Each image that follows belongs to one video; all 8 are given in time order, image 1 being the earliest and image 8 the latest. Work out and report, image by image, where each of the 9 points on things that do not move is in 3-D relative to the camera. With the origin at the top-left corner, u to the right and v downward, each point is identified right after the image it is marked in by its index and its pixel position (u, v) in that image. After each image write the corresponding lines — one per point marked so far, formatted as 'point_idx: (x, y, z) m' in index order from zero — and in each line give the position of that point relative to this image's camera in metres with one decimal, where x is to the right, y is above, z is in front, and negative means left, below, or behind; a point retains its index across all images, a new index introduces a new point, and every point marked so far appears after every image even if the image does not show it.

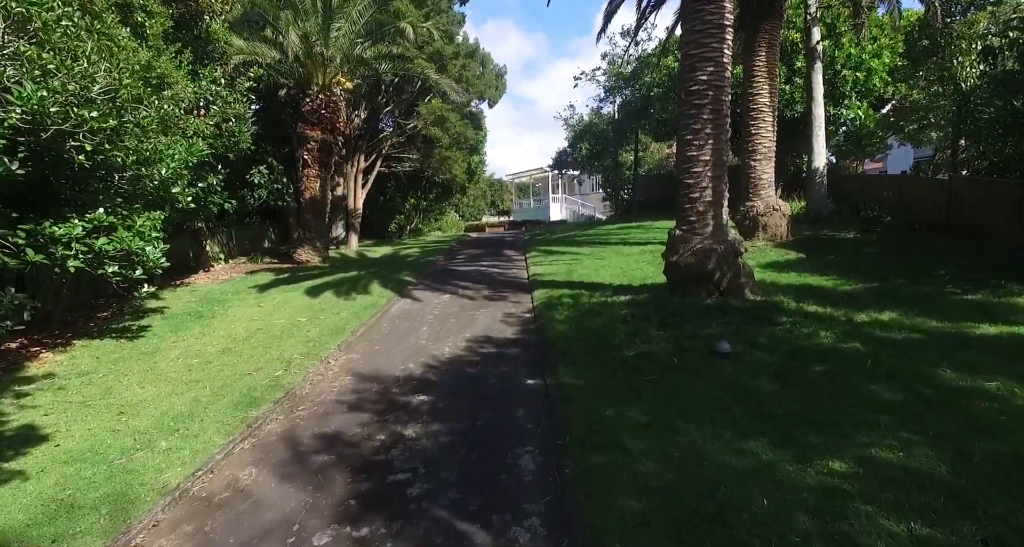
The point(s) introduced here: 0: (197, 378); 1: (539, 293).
0: (-3.3, -1.1, +5.1) m
1: (+0.5, -0.4, +8.7) m
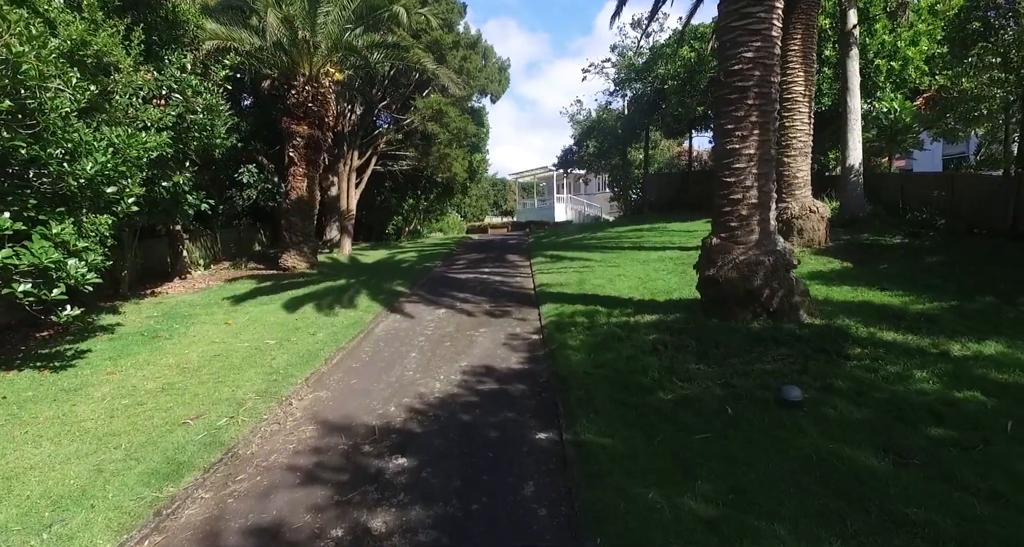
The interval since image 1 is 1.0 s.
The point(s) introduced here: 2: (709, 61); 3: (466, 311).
0: (-3.2, -1.3, +4.0) m
1: (+0.5, -0.6, +7.6) m
2: (+5.9, +6.4, +14.9) m
3: (-0.8, -0.7, +8.3) m
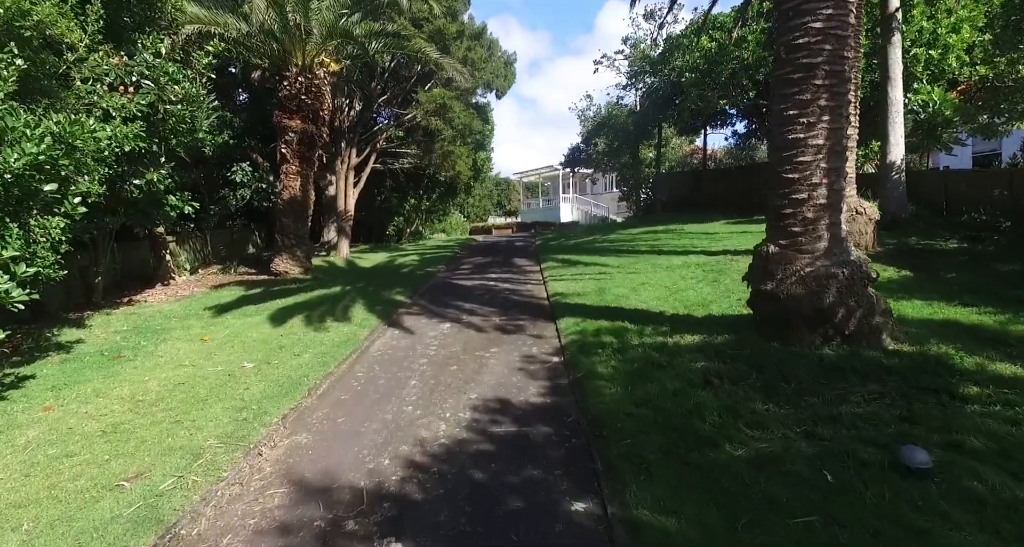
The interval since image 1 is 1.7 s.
0: (-3.0, -1.4, +3.1) m
1: (+0.7, -0.7, +6.6) m
2: (+6.2, +6.3, +14.0) m
3: (-0.6, -0.8, +7.3) m
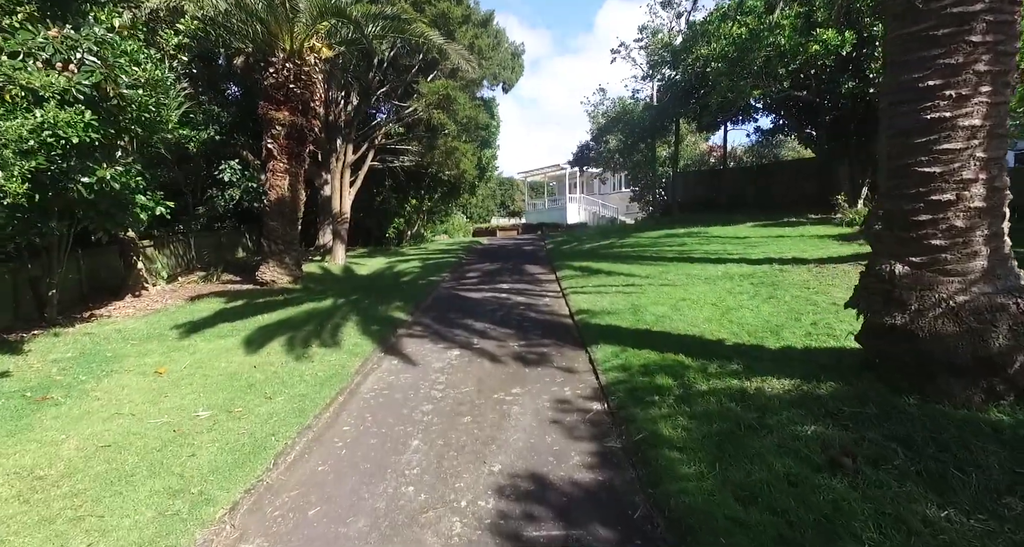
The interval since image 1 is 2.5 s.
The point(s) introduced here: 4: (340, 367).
0: (-2.8, -1.6, +1.8) m
1: (+1.0, -0.9, +5.4) m
2: (+6.5, +6.0, +12.7) m
3: (-0.3, -1.0, +6.1) m
4: (-2.0, -1.1, +5.8) m
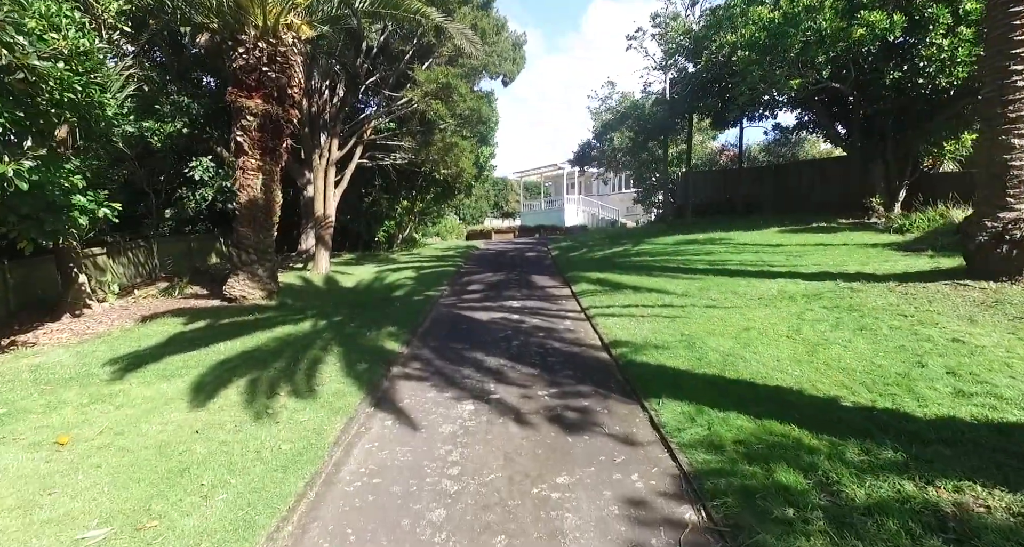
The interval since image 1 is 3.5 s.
0: (-2.4, -1.9, +0.3) m
1: (+1.3, -1.2, +3.9) m
2: (+6.6, +5.8, +11.3) m
3: (0.0, -1.3, +4.6) m
4: (-1.7, -1.3, +4.2) m
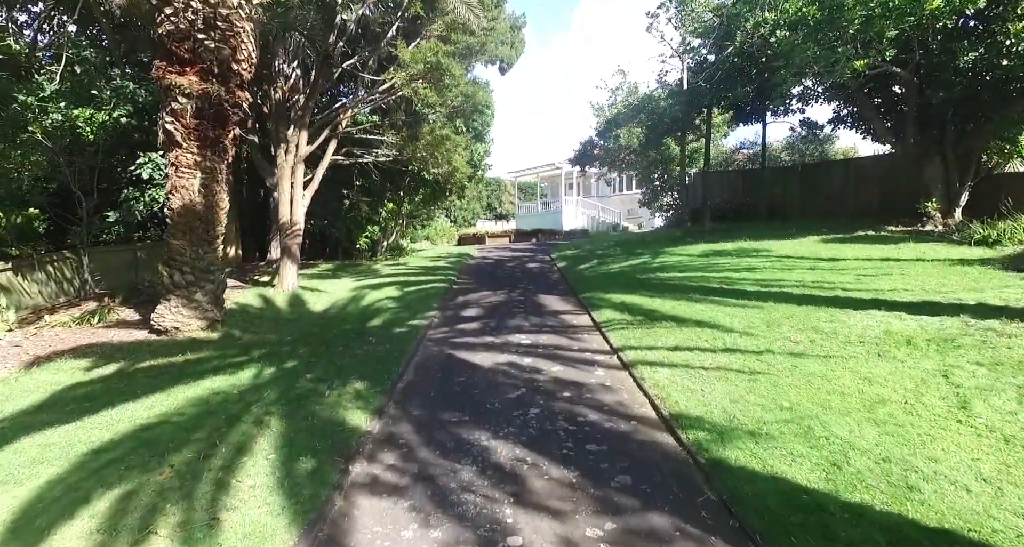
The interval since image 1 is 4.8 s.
0: (-2.1, -2.3, -1.8) m
1: (+1.5, -1.6, +1.9) m
2: (+6.7, +5.4, +9.4) m
3: (+0.2, -1.7, +2.5) m
4: (-1.5, -1.7, +2.2) m
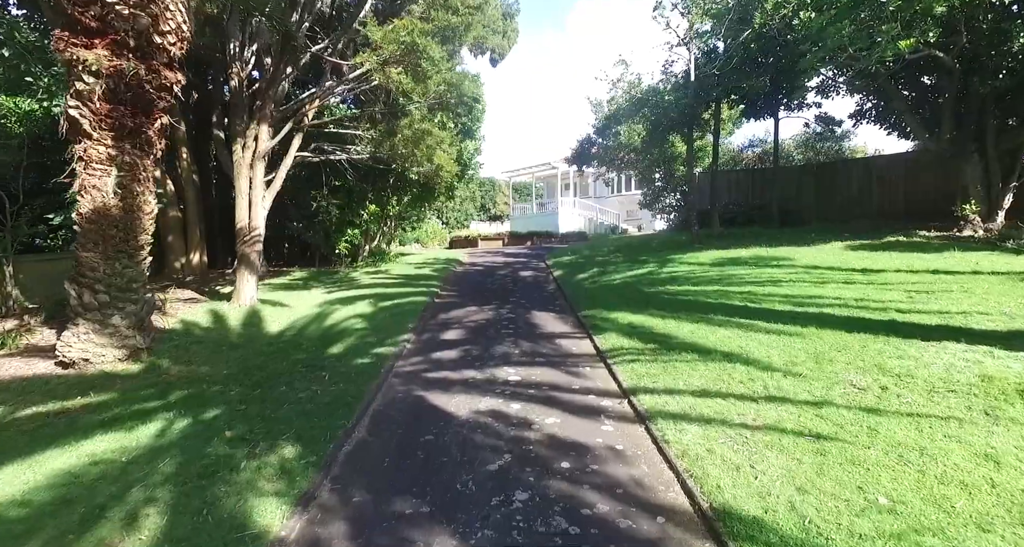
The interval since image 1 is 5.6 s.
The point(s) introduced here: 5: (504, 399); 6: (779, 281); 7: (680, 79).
0: (-2.2, -2.5, -3.2) m
1: (+1.4, -1.8, +0.5) m
2: (+6.5, +5.1, +8.1) m
3: (0.0, -1.9, +1.2) m
4: (-1.6, -2.0, +0.8) m
5: (-0.1, -1.3, +5.3) m
6: (+4.8, -0.1, +8.9) m
7: (+5.1, +5.9, +15.0) m
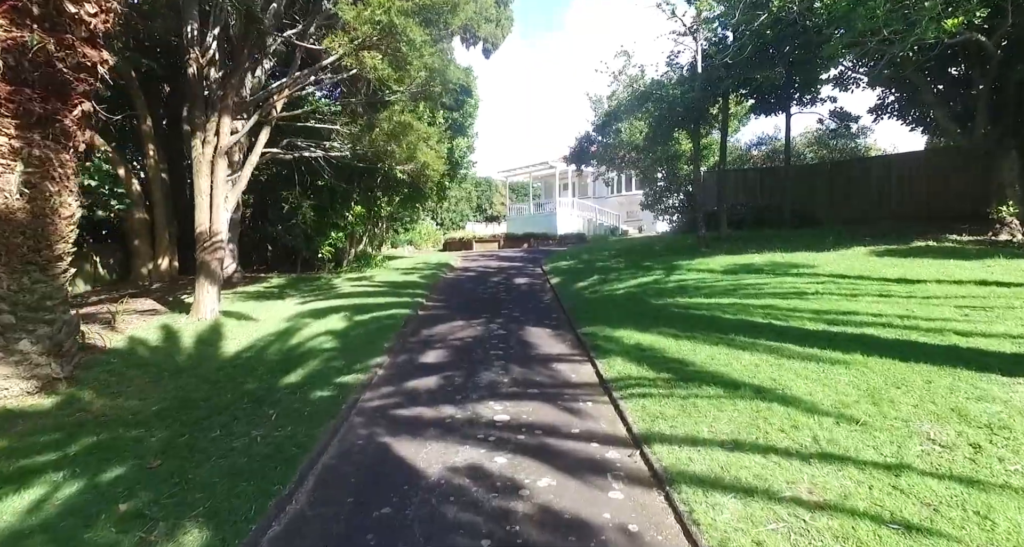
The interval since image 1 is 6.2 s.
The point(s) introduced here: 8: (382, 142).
0: (-2.3, -2.6, -4.2) m
1: (+1.3, -2.0, -0.5) m
2: (+6.4, +5.0, +7.1) m
3: (-0.1, -2.1, +0.1) m
4: (-1.7, -2.1, -0.3) m
5: (-0.2, -1.5, +4.3) m
6: (+4.6, -0.3, +7.9) m
7: (+4.9, +5.7, +14.0) m
8: (-2.6, +2.7, +9.9) m
